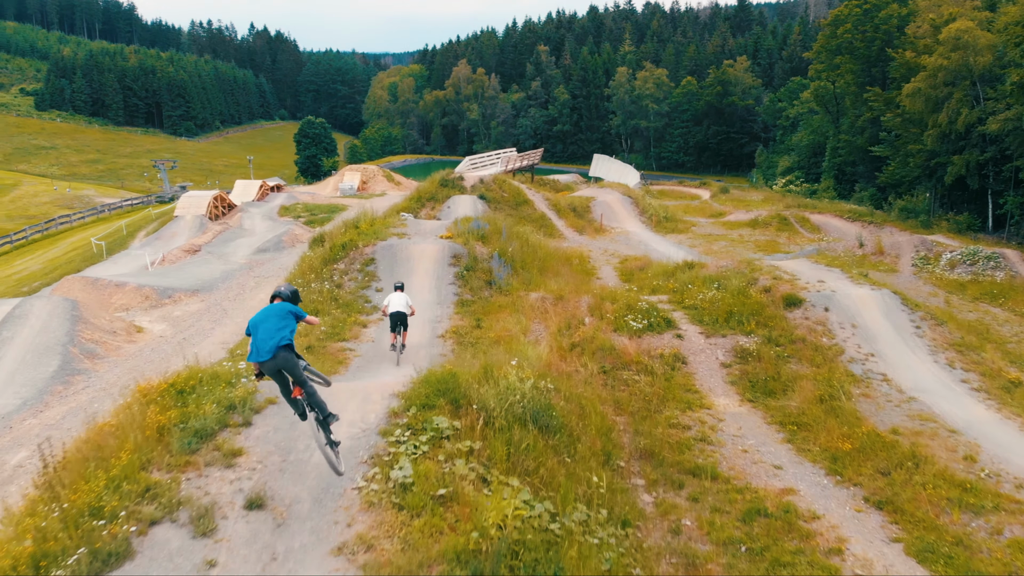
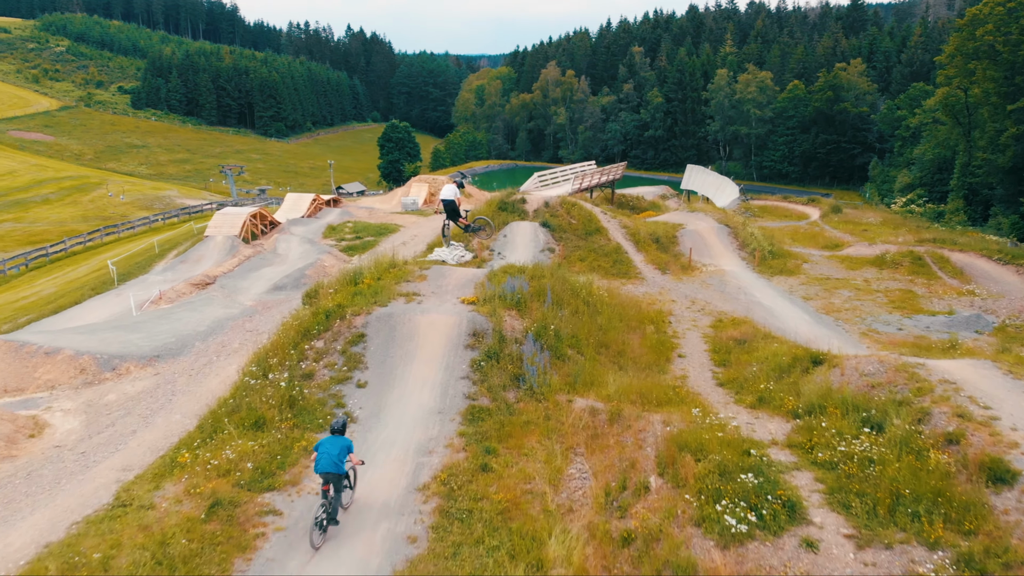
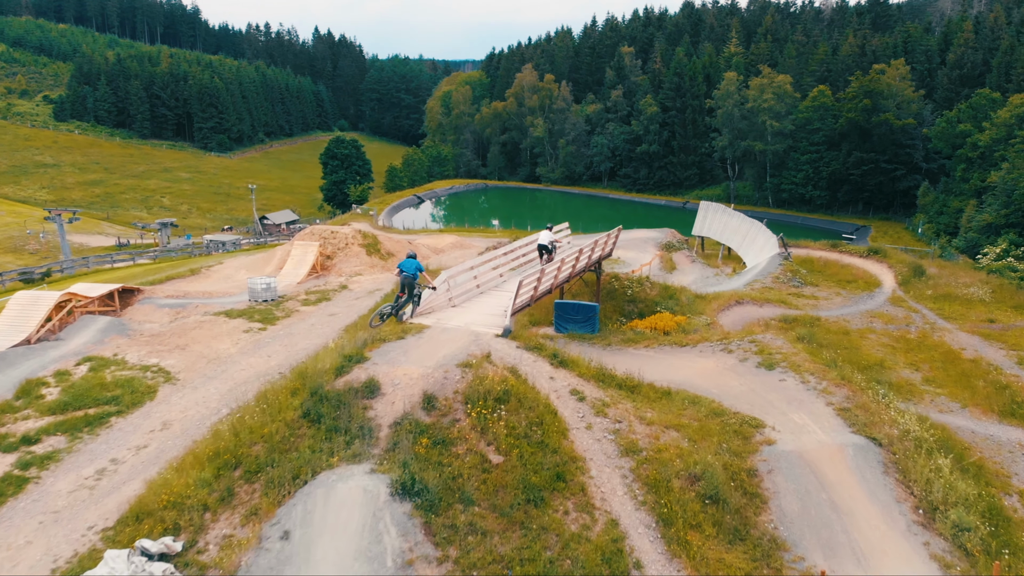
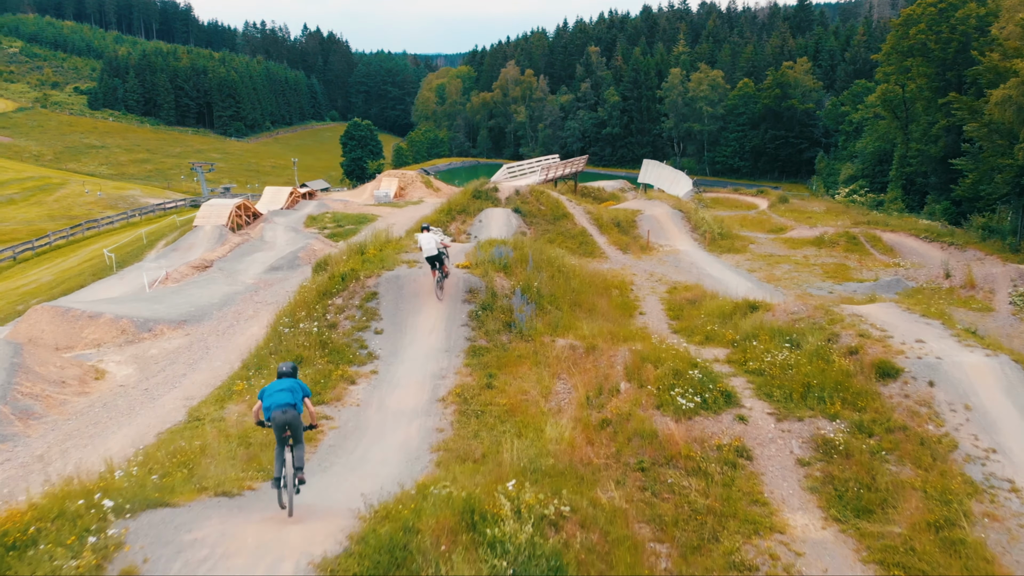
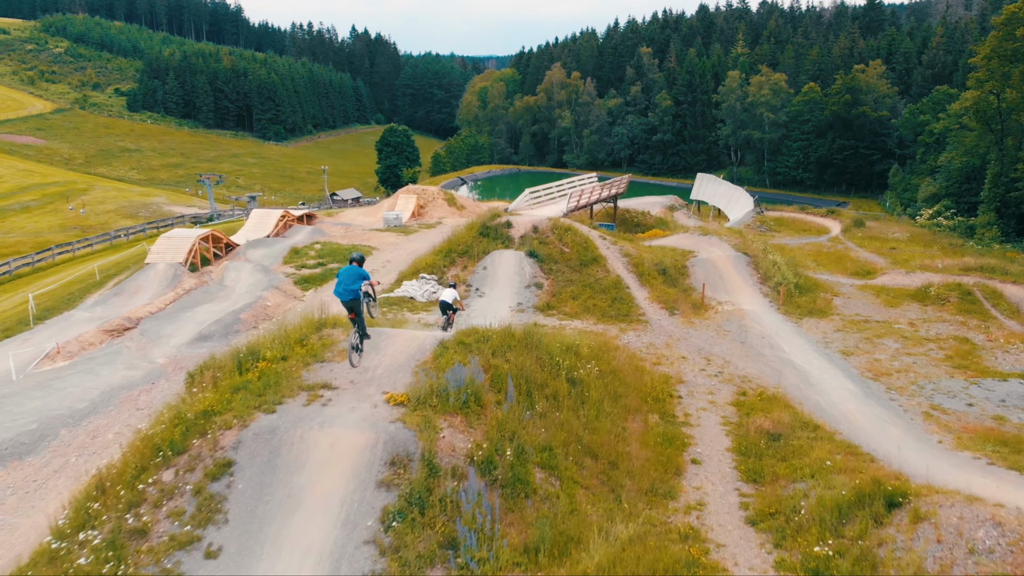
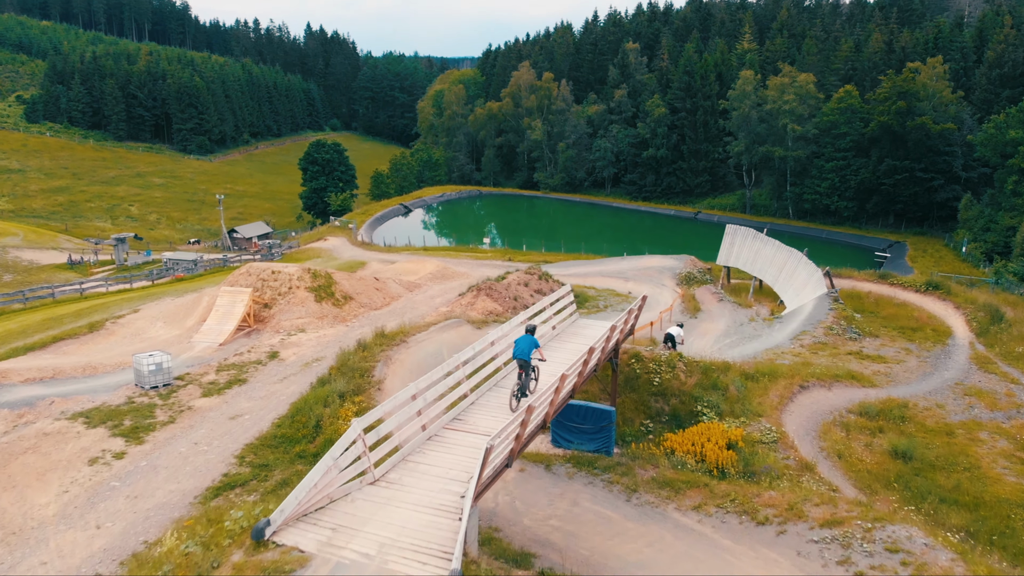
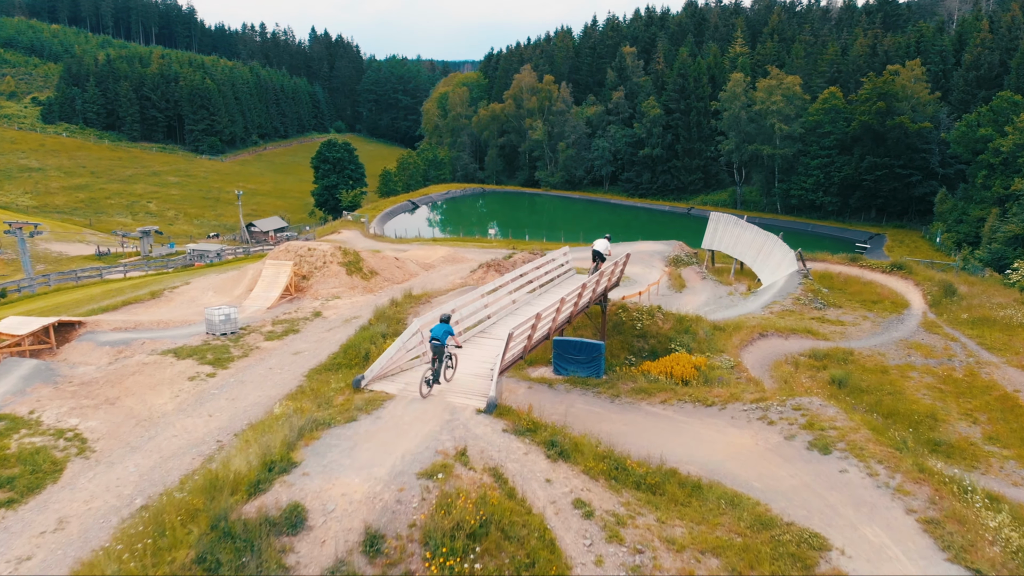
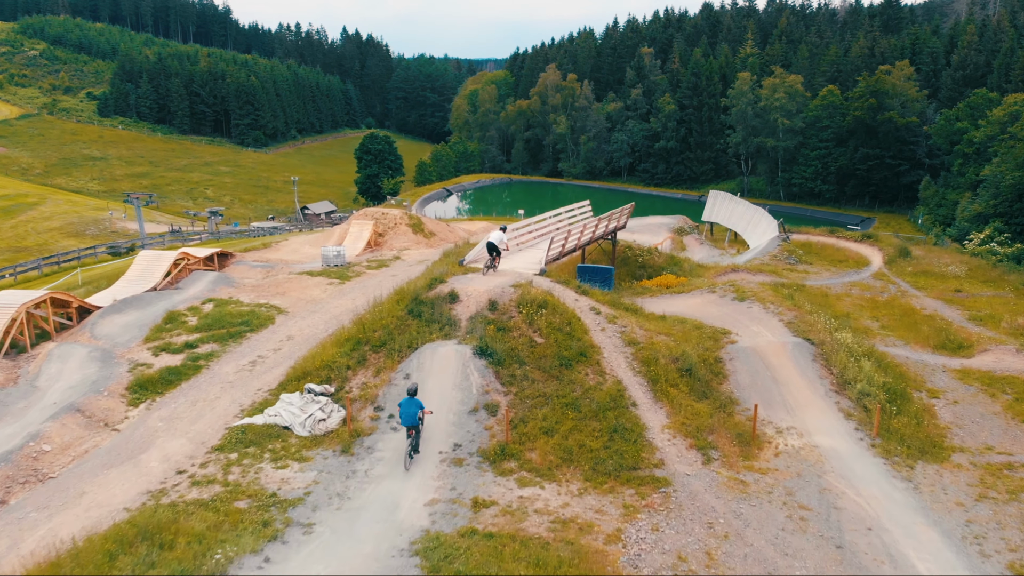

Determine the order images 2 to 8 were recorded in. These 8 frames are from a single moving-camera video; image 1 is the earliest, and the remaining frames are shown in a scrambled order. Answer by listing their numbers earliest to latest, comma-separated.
4, 2, 5, 8, 3, 7, 6
